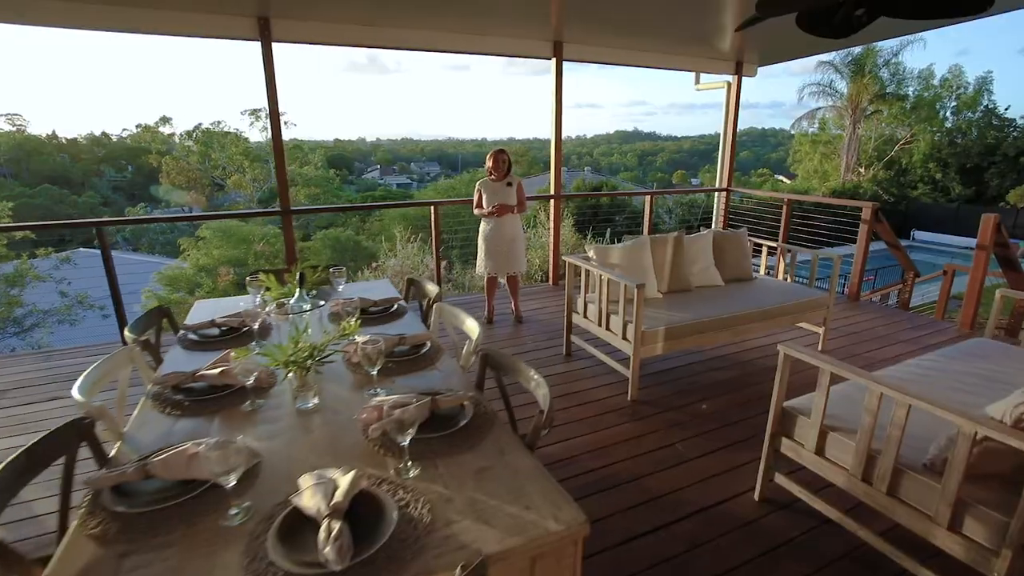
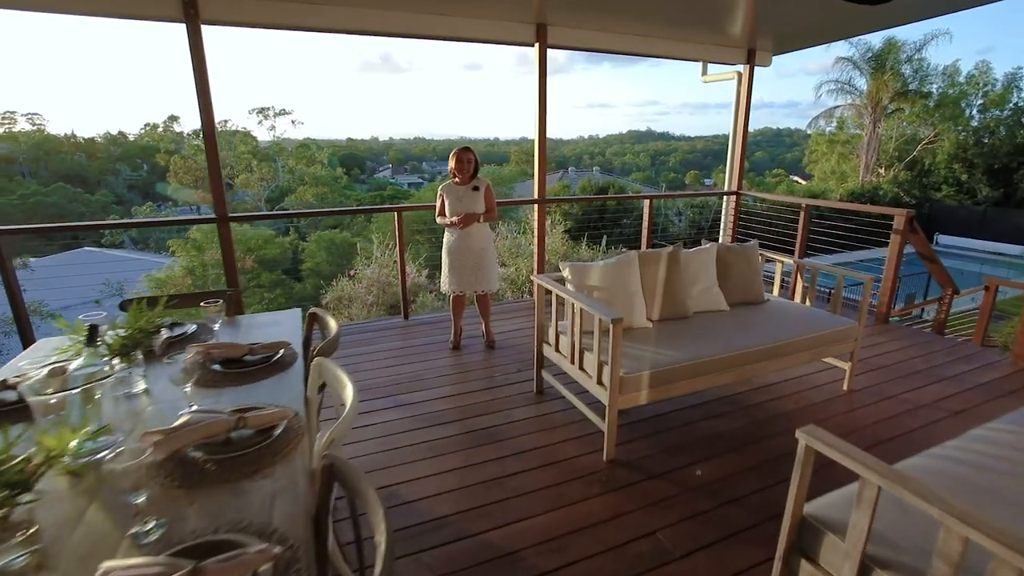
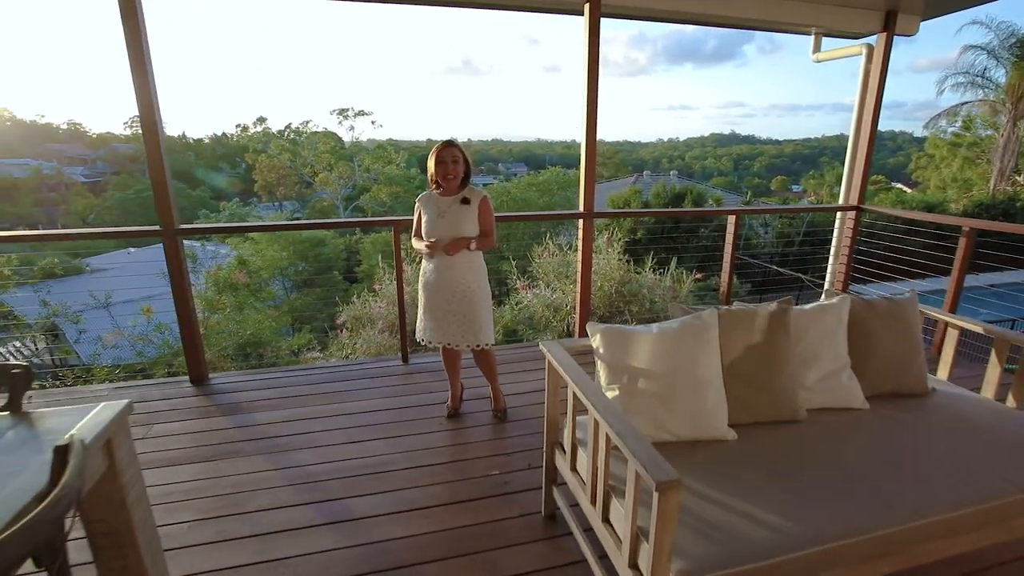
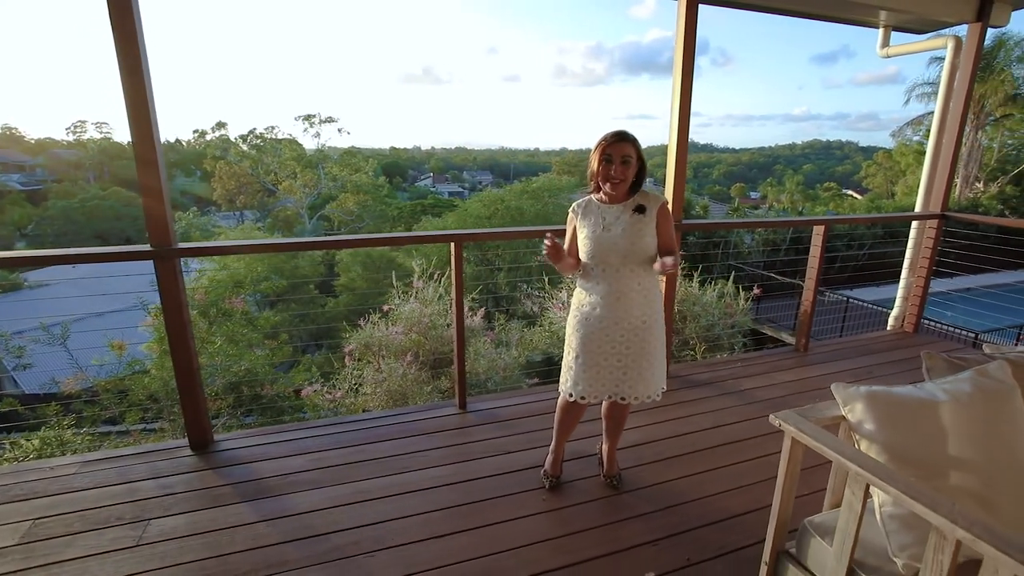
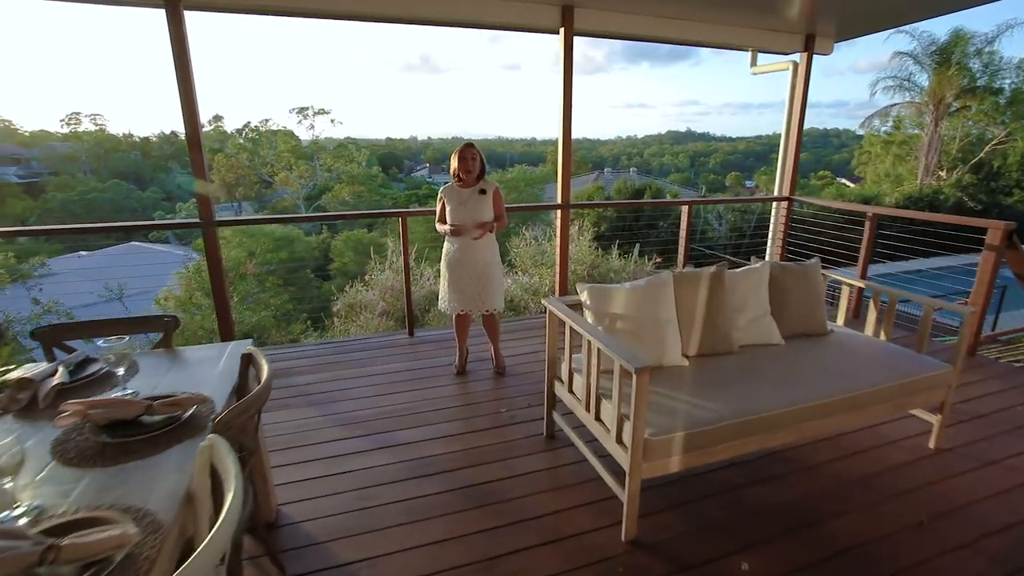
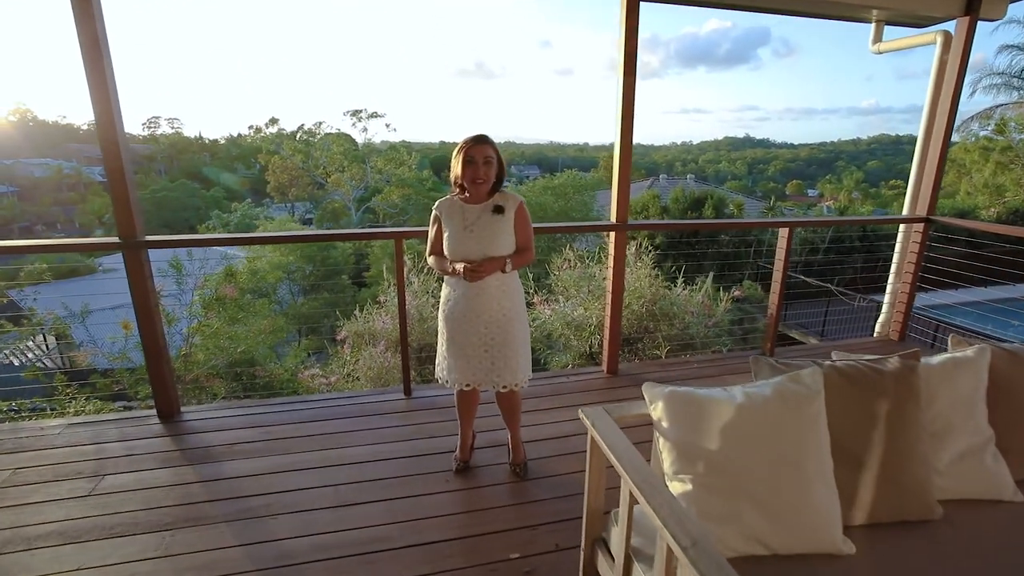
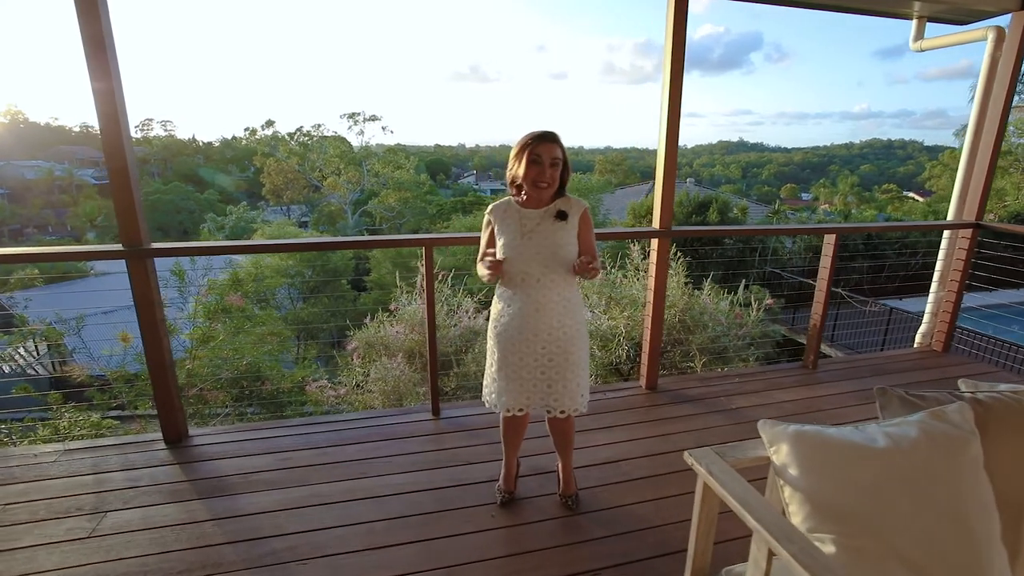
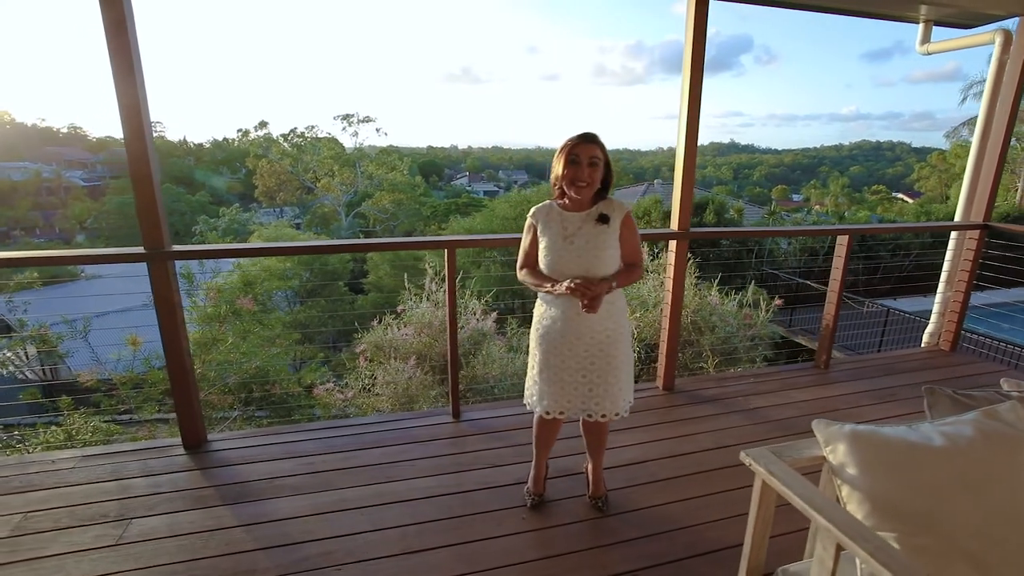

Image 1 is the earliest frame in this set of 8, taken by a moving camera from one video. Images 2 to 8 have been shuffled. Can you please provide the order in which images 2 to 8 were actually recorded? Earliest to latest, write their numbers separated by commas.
2, 5, 3, 6, 7, 8, 4
